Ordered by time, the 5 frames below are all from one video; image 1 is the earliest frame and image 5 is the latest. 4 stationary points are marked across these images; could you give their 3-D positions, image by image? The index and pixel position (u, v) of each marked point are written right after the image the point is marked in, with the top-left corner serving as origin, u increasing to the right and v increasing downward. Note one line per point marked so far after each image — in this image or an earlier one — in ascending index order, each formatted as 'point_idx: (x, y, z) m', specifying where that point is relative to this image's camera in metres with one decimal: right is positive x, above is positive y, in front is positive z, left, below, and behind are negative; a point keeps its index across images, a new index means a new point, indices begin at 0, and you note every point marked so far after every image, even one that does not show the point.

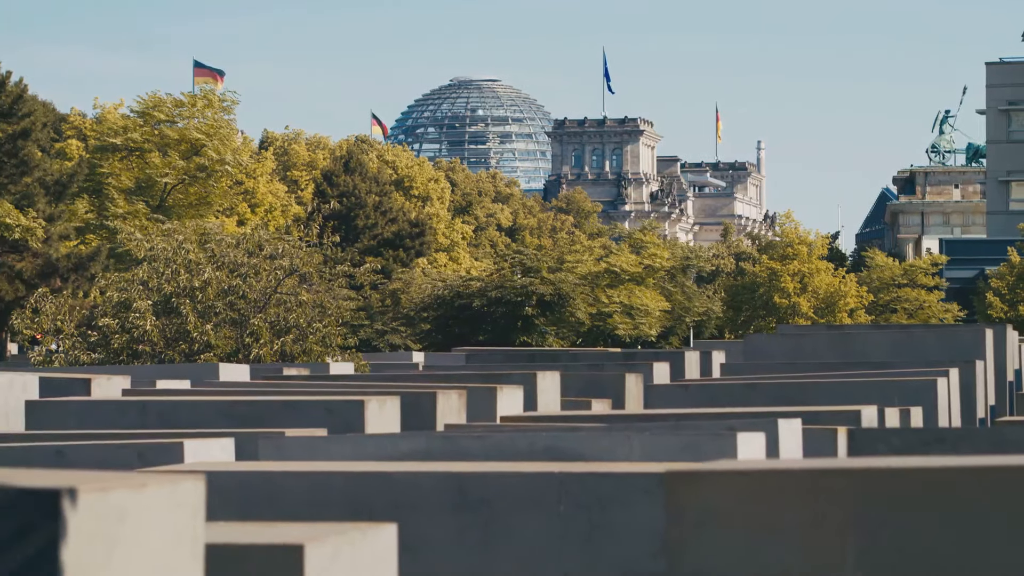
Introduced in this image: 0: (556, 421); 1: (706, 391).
0: (+0.4, -1.1, +13.1) m
1: (+2.1, -1.1, +17.3) m
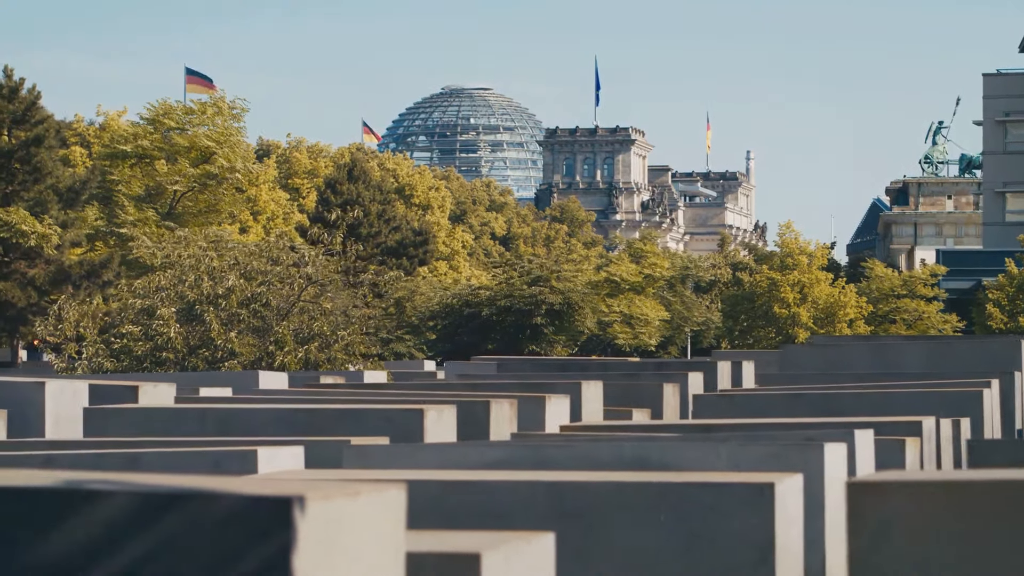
0: (+0.9, -1.1, +13.1) m
1: (+2.6, -1.2, +17.3) m
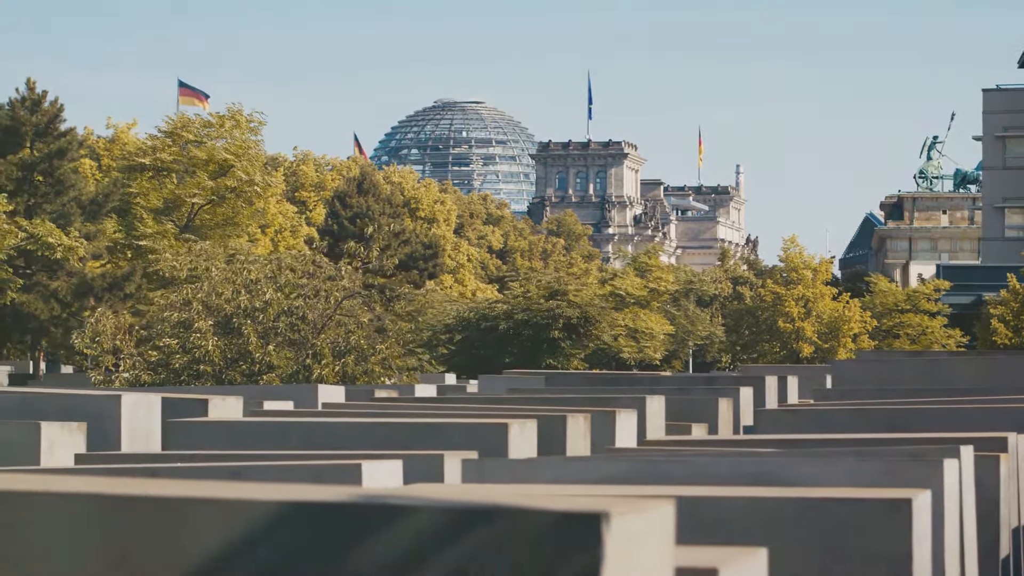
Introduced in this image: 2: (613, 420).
0: (+1.6, -1.3, +13.2) m
1: (+3.2, -1.4, +17.3) m
2: (+1.0, -1.3, +15.8) m
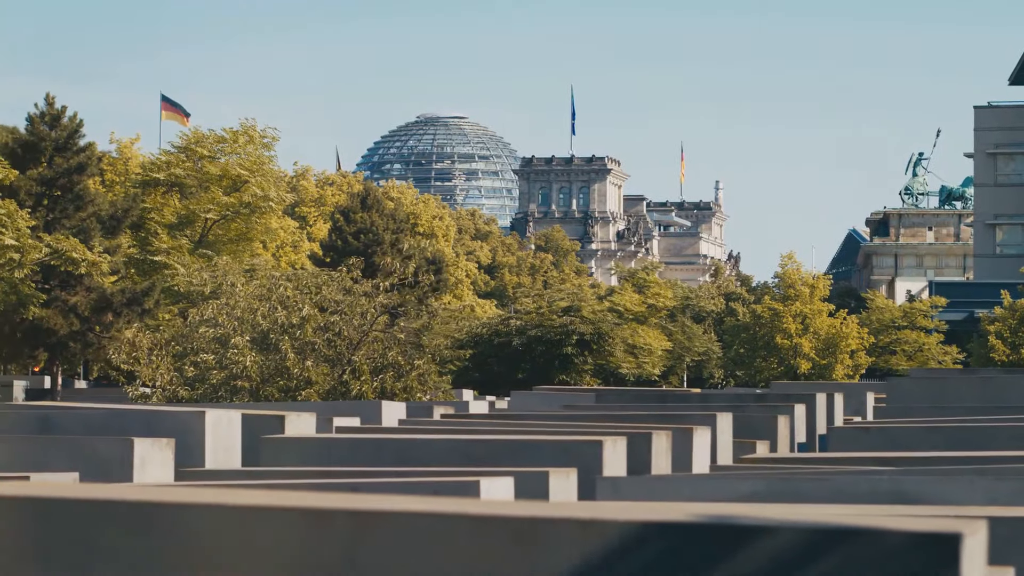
0: (+2.4, -1.4, +13.3) m
1: (+4.0, -1.6, +17.4) m
2: (+1.8, -1.4, +15.8) m
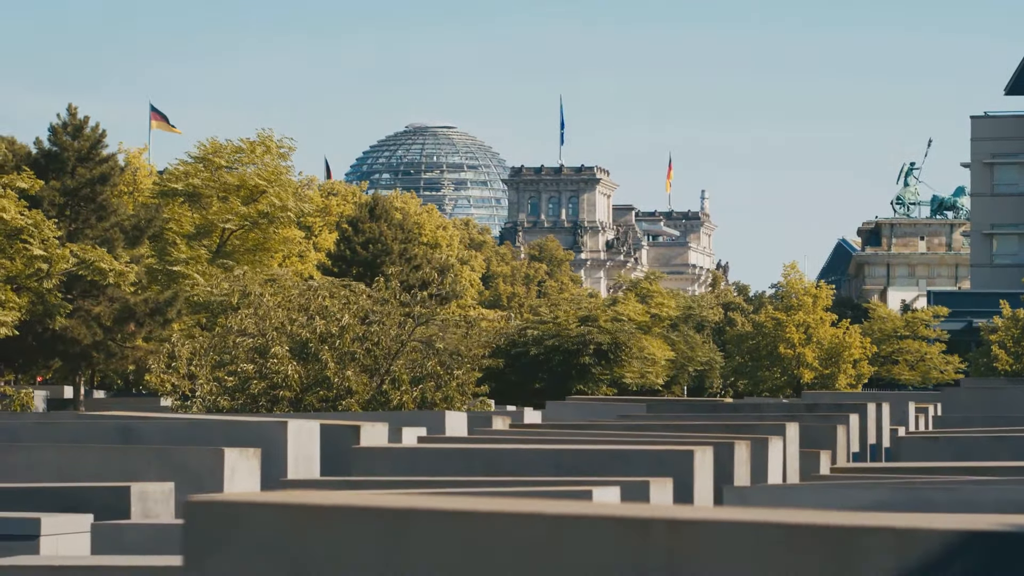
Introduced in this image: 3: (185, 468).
0: (+3.1, -1.5, +13.3) m
1: (+4.8, -1.7, +17.5) m
2: (+2.5, -1.5, +15.9) m
3: (-2.8, -1.6, +14.1) m
